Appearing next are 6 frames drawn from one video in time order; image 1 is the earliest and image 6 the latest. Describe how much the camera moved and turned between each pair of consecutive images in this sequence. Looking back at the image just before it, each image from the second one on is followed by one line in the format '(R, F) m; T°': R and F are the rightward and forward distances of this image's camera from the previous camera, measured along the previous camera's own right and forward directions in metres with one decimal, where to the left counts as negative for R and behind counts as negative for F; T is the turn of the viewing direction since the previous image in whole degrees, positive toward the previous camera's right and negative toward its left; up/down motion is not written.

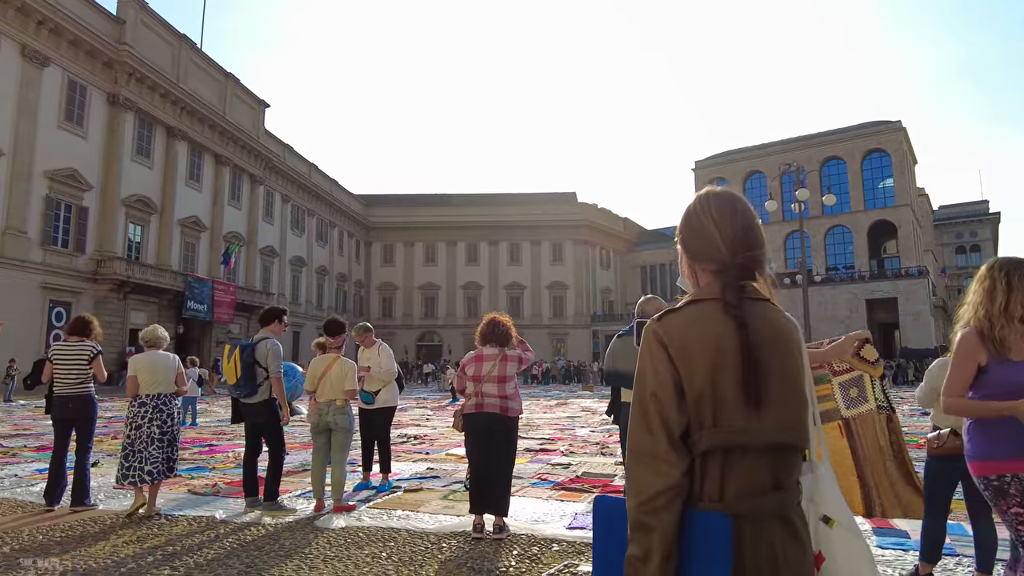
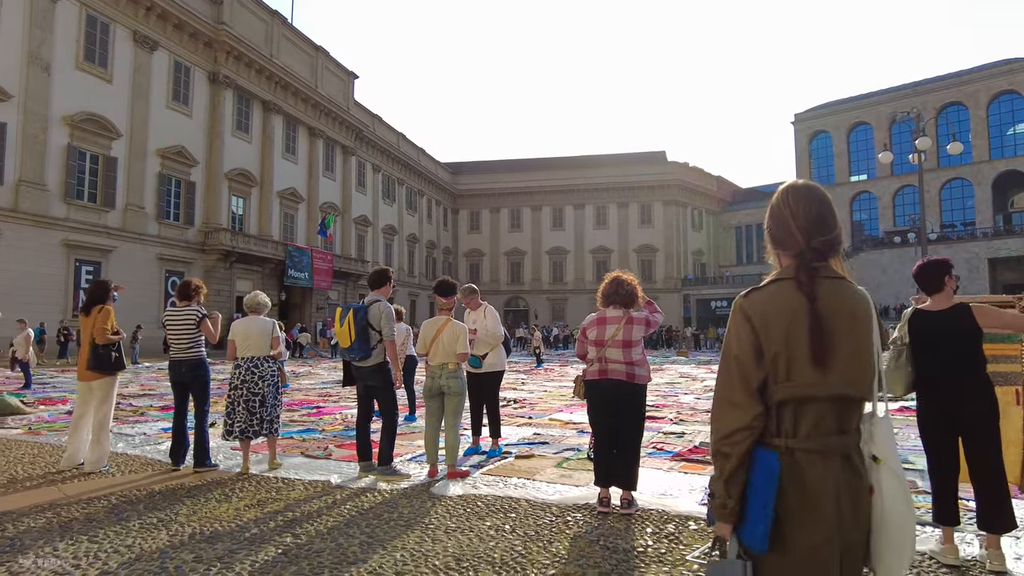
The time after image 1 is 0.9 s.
(-0.2, +0.3) m; -7°
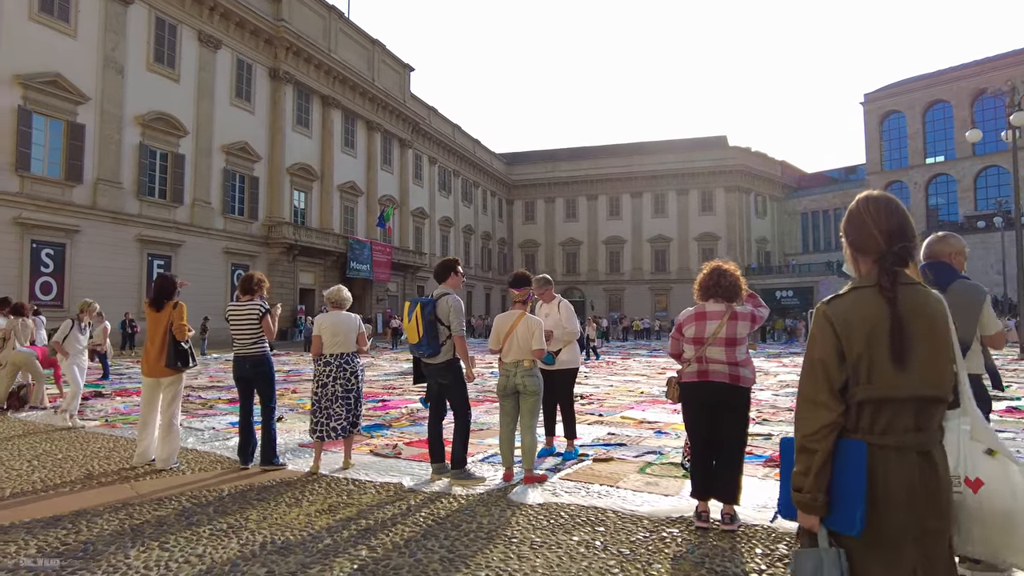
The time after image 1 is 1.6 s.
(-0.2, +0.3) m; -5°
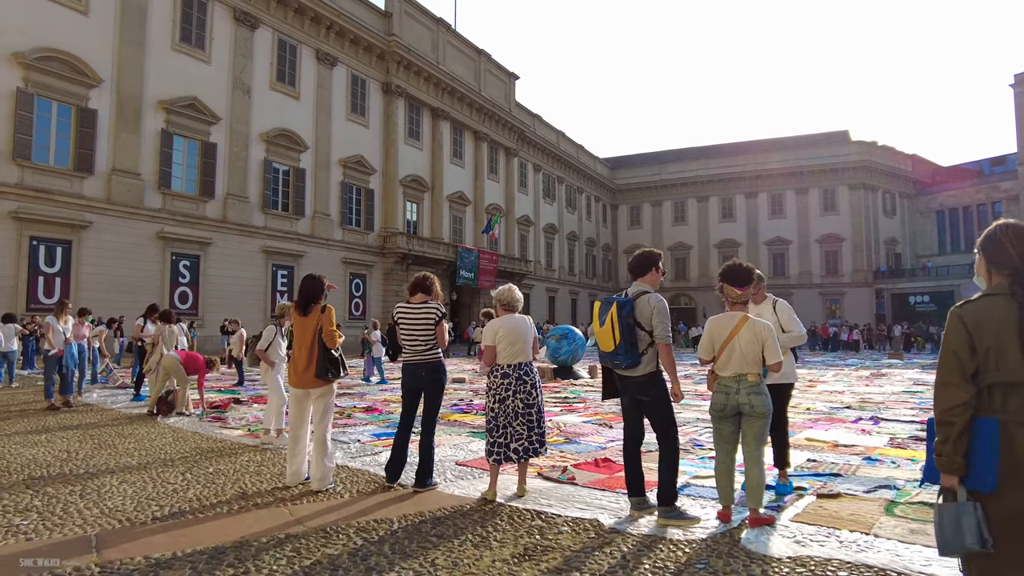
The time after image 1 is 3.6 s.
(-0.6, +0.7) m; -9°
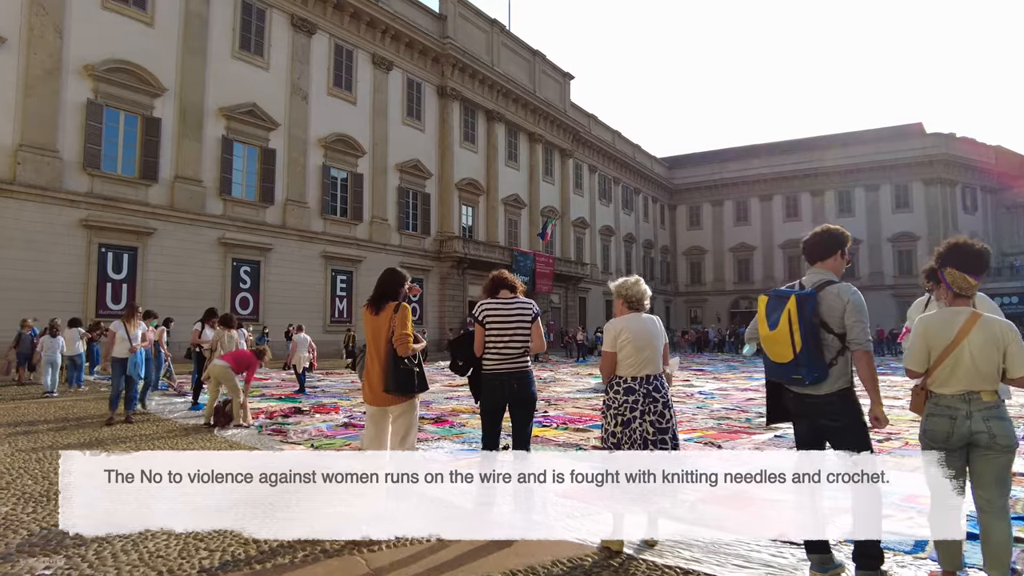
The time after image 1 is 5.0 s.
(-0.4, +0.8) m; -4°
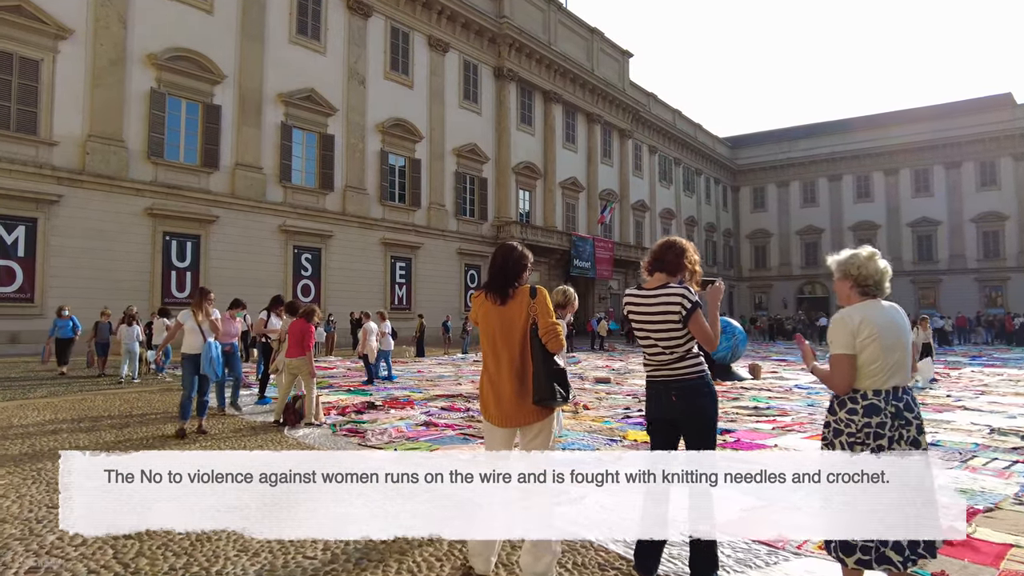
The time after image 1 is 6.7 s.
(-0.5, +0.9) m; -4°
